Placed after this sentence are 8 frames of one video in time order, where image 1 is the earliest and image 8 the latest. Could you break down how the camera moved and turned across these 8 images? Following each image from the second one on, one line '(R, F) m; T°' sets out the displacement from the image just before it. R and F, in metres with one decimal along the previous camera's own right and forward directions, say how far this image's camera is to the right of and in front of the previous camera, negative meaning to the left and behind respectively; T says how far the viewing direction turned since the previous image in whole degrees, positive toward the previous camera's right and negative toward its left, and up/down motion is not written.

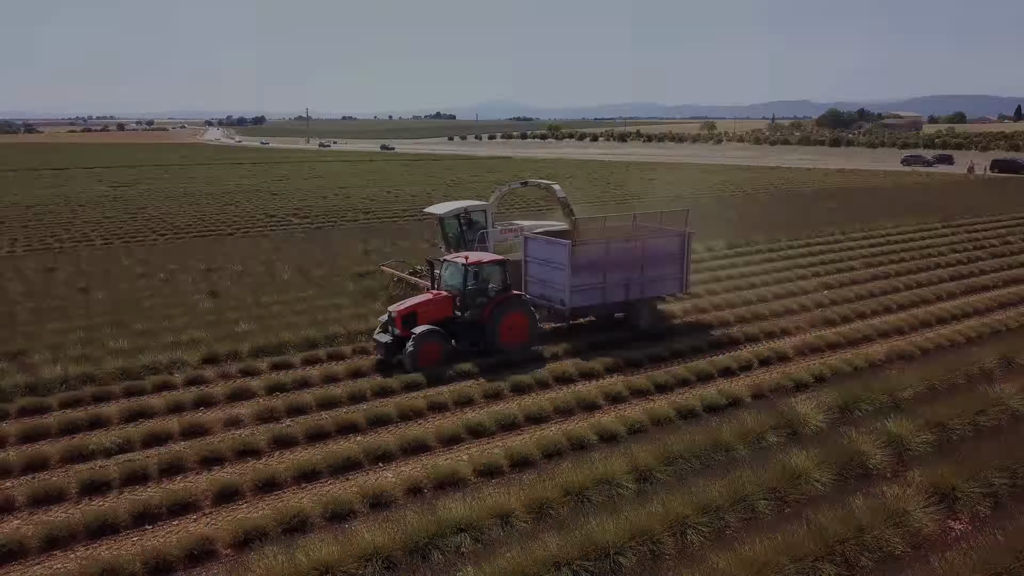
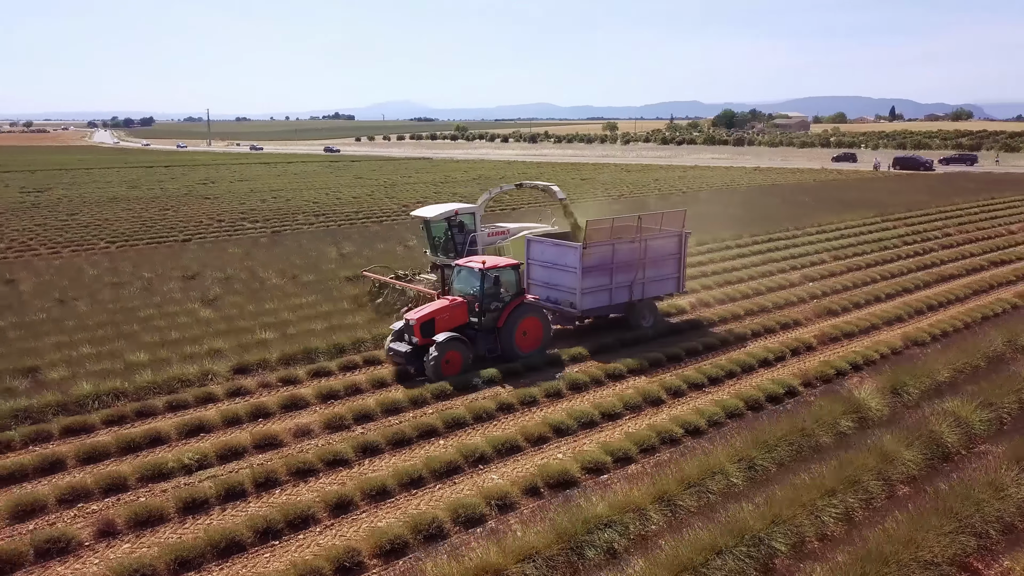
(-2.0, +0.1) m; +7°
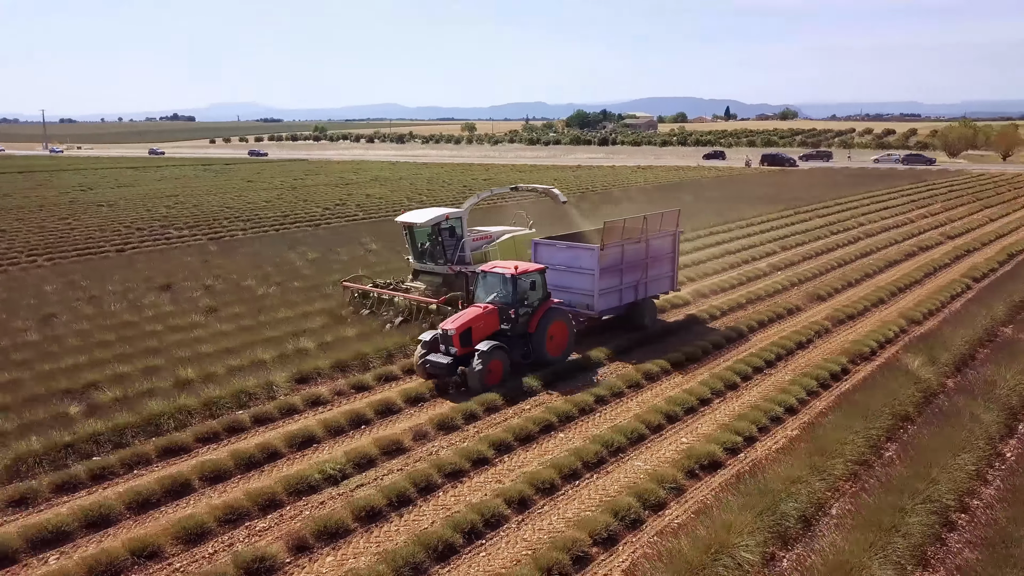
(-3.0, 0.0) m; +10°
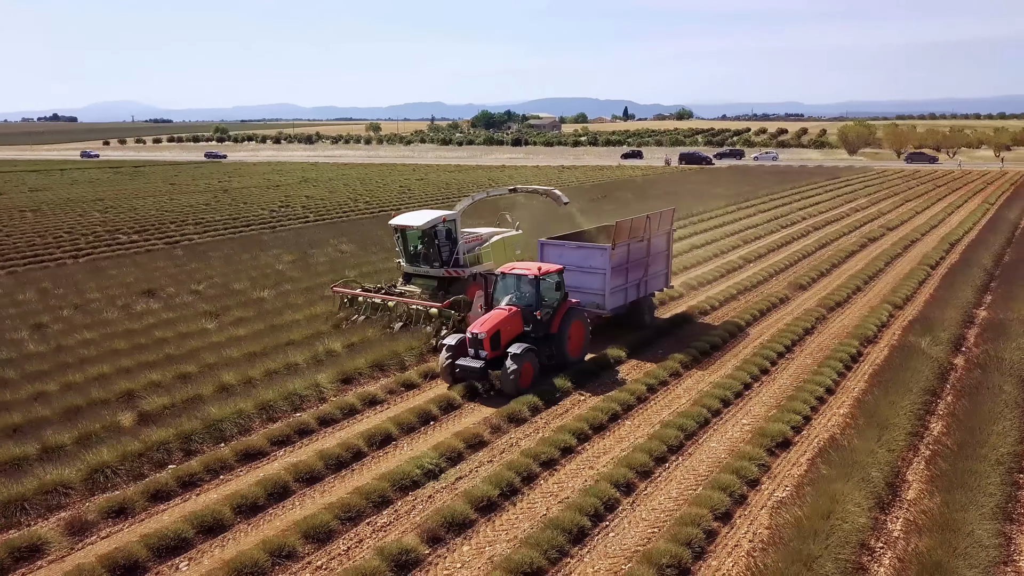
(-1.9, -0.2) m; +7°
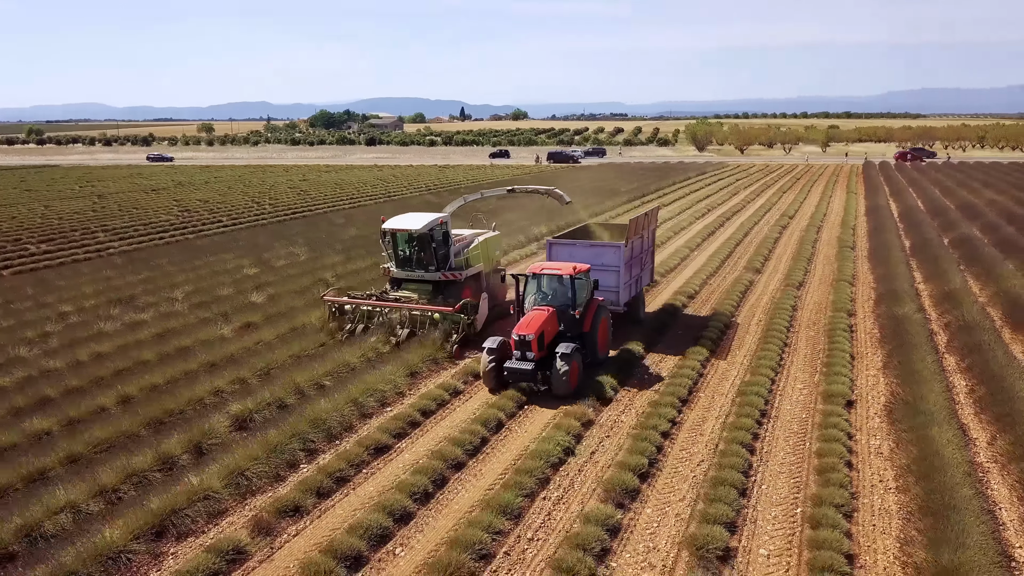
(-3.1, -0.3) m; +11°
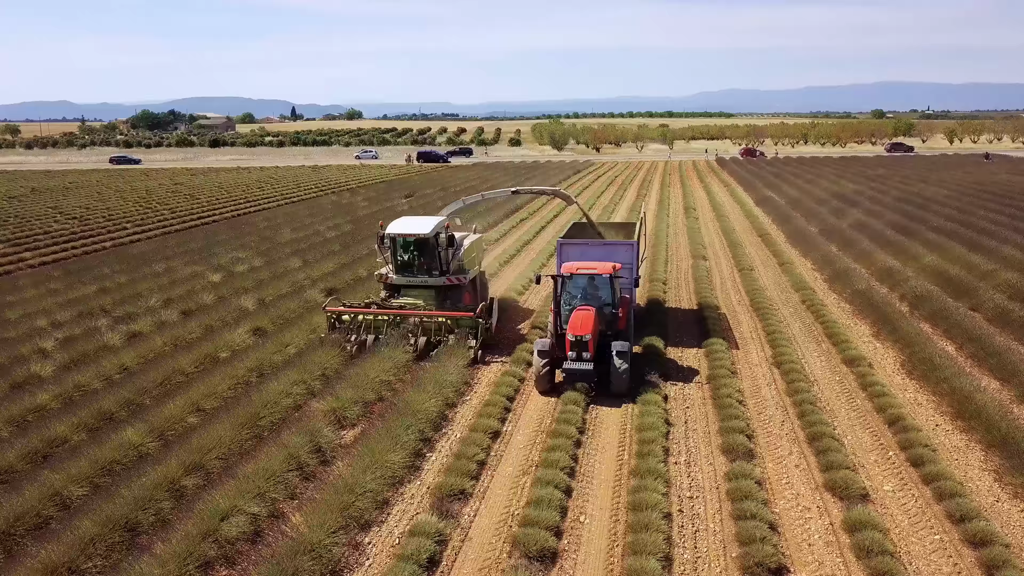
(-3.1, -0.3) m; +11°
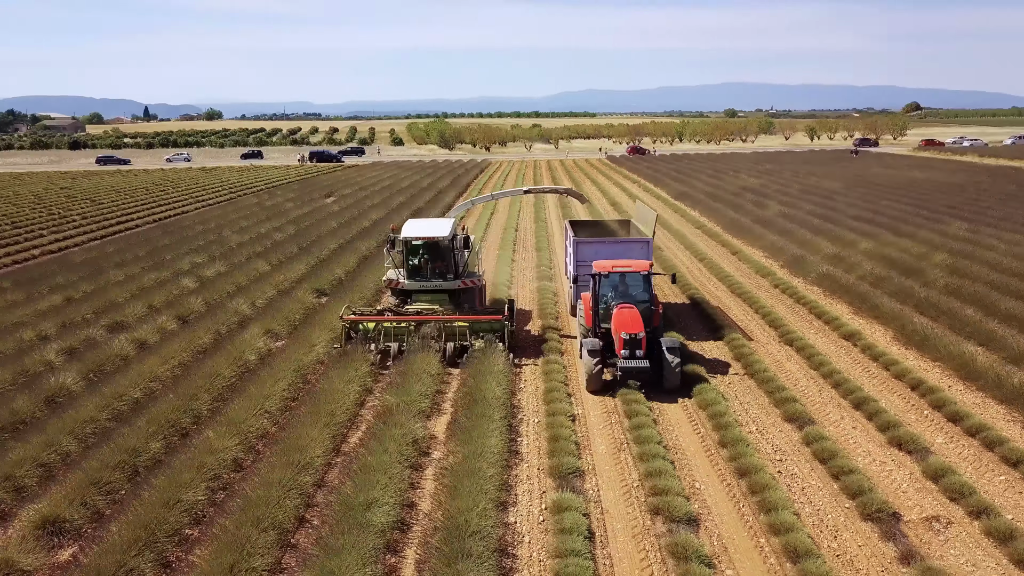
(-2.5, -0.3) m; +9°
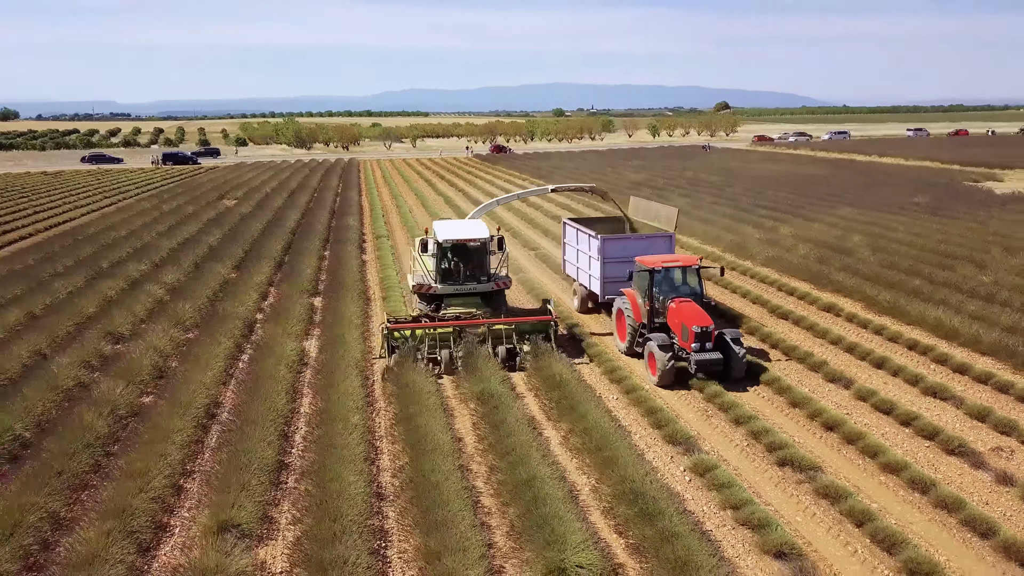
(-3.2, -0.2) m; +11°
